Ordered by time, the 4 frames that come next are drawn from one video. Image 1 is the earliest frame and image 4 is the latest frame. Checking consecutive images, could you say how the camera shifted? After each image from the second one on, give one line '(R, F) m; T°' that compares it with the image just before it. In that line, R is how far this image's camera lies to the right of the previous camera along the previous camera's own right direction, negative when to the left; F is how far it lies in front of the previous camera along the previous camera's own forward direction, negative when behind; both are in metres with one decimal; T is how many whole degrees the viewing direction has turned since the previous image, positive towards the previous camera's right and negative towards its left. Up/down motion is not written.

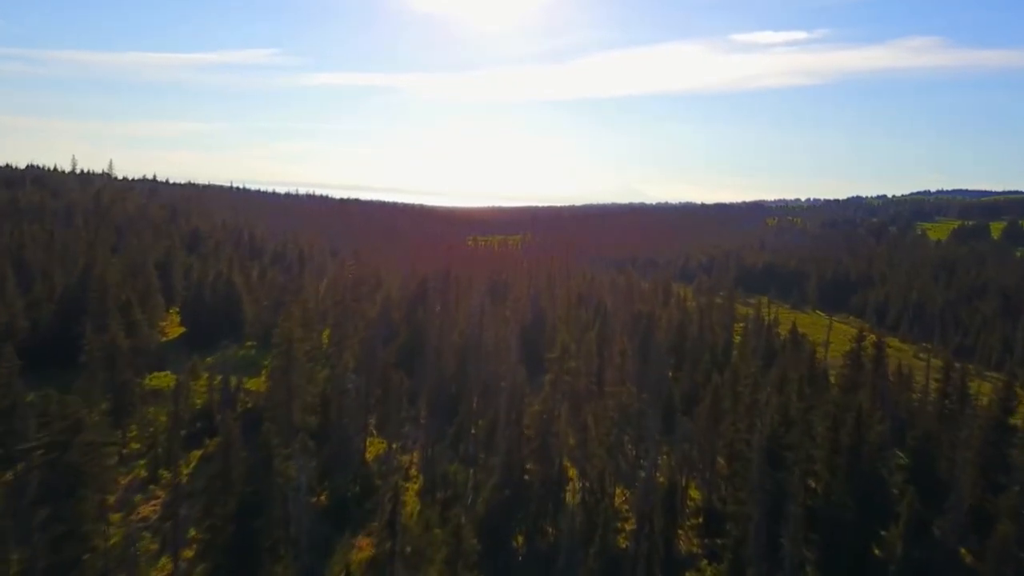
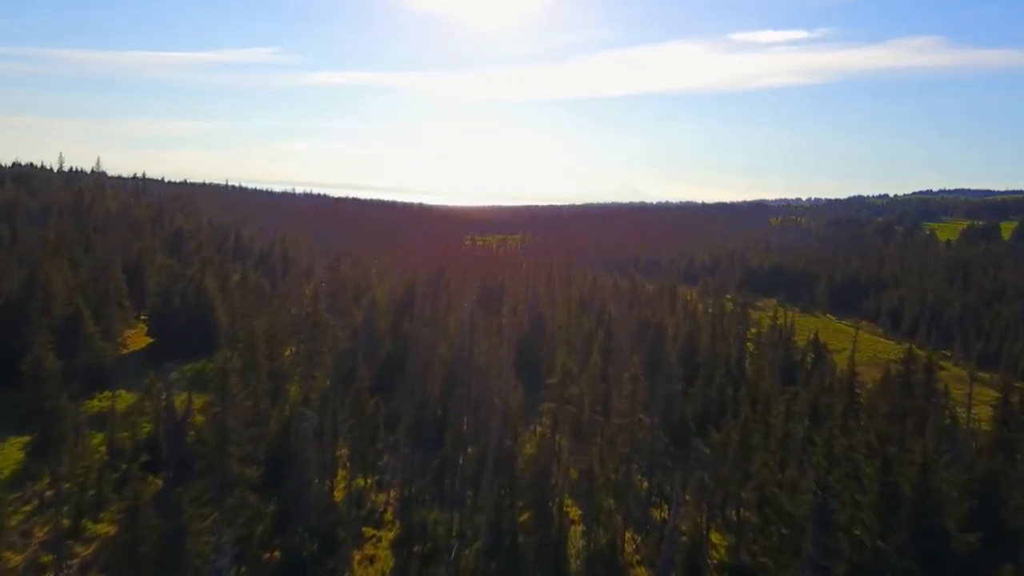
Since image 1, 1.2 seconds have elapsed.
(+0.3, +6.1) m; 0°
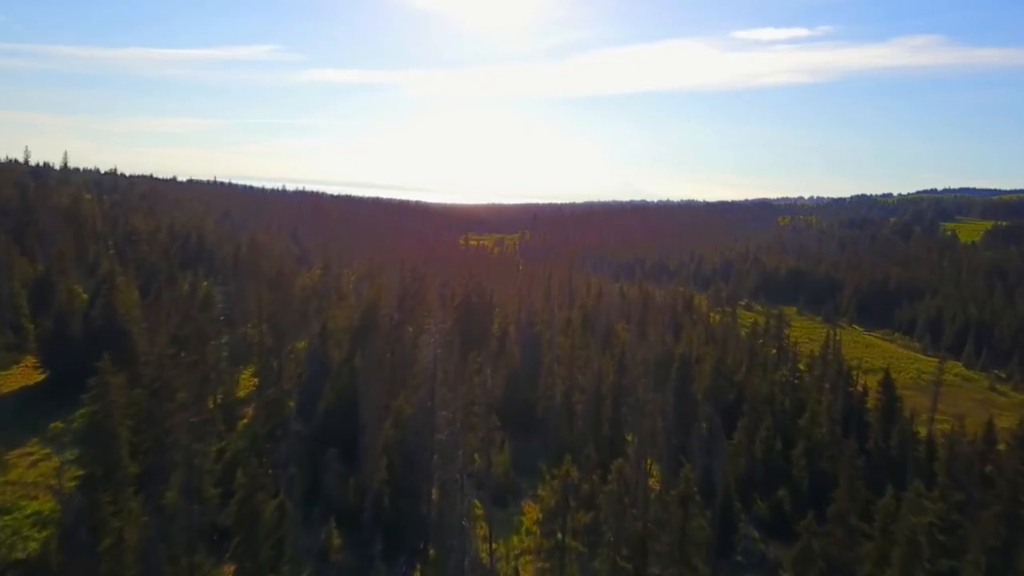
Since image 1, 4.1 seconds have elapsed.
(+0.8, +14.3) m; 0°
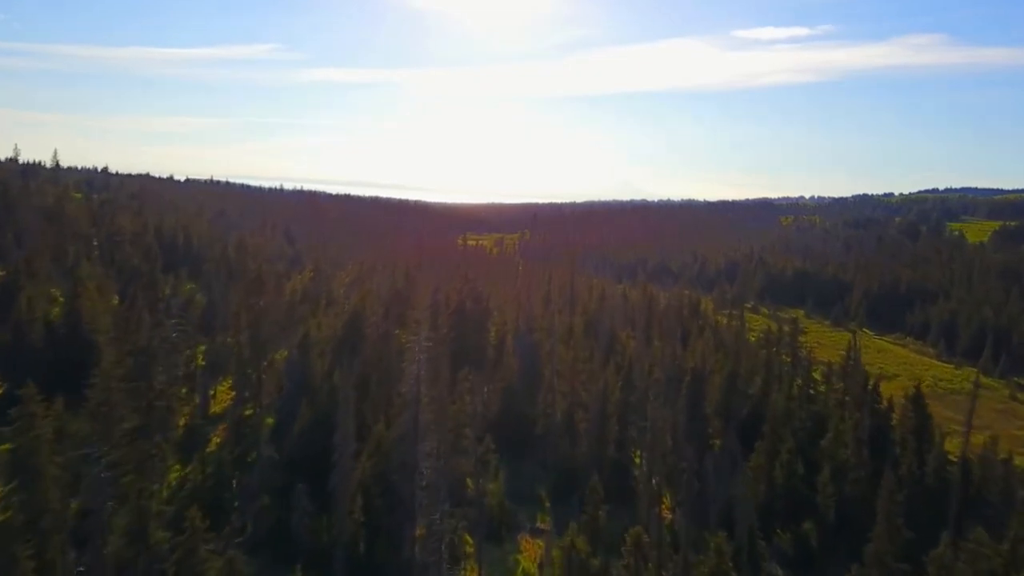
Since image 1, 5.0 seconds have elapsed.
(+0.2, +4.3) m; 0°
